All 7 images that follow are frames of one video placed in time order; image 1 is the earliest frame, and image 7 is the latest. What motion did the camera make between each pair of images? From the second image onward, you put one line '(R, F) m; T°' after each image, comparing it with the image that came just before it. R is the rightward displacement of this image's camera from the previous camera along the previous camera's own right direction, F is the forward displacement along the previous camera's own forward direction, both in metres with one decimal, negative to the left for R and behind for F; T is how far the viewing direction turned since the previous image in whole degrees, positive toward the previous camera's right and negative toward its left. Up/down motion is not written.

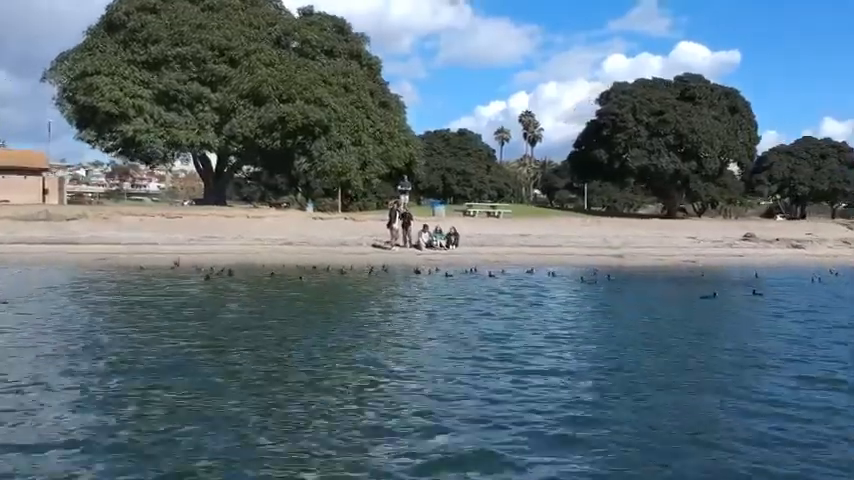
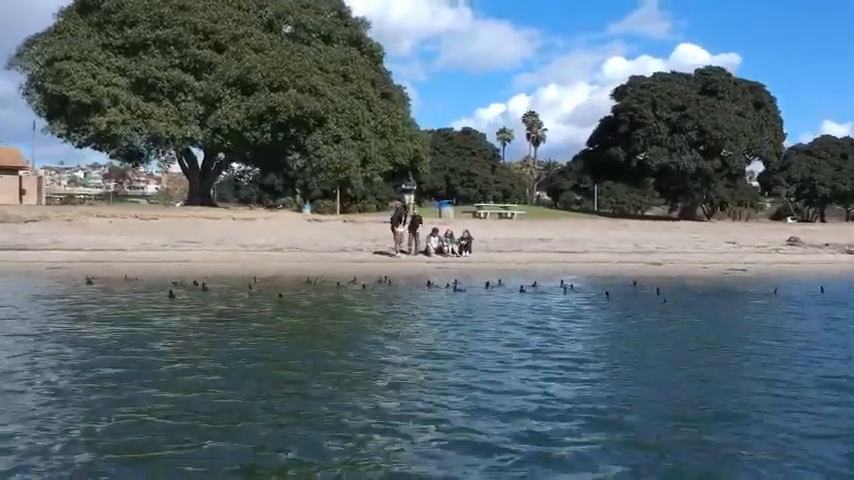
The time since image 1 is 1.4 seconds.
(-0.5, +4.6) m; 0°
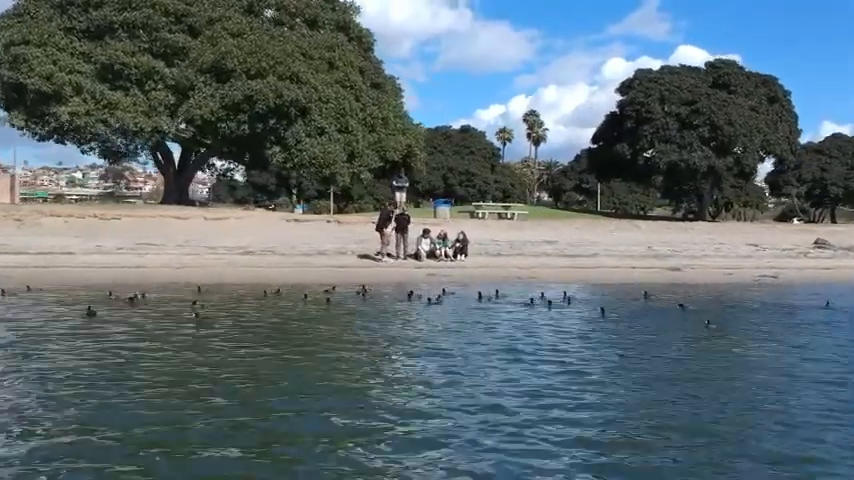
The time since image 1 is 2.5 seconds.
(+0.4, +3.5) m; 0°
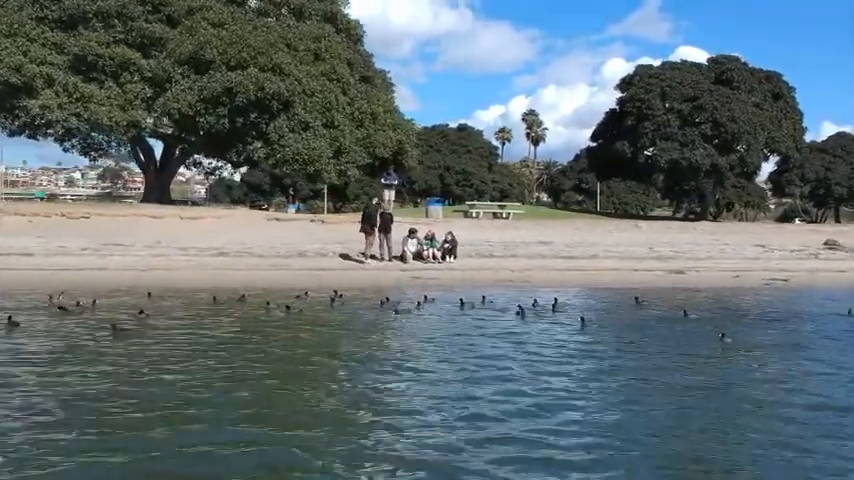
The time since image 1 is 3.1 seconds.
(+0.5, +1.8) m; 0°
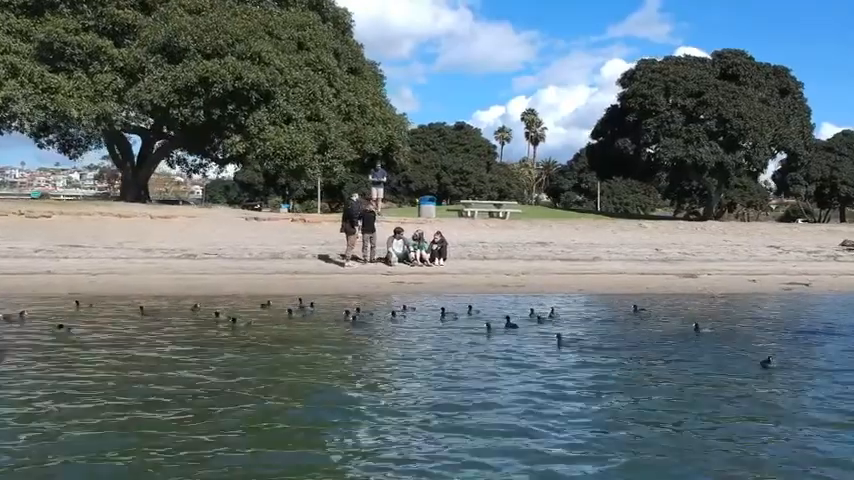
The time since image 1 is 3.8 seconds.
(+0.5, +2.2) m; 0°
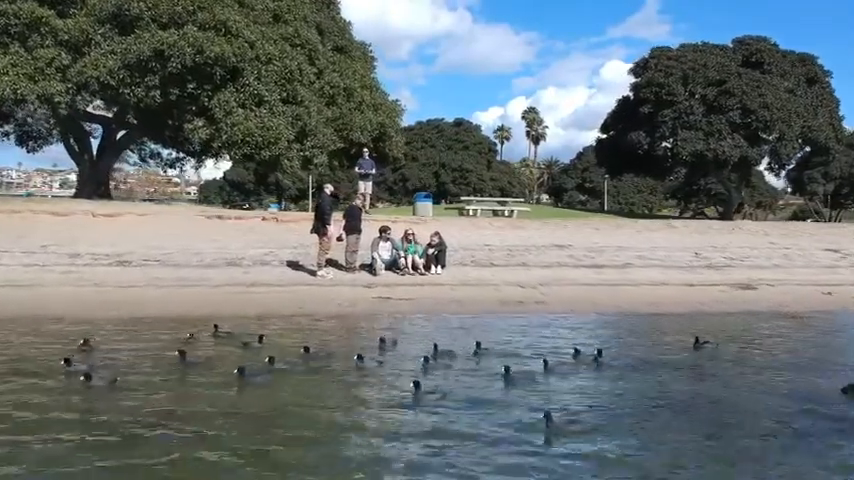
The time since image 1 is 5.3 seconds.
(+0.2, +4.7) m; 0°
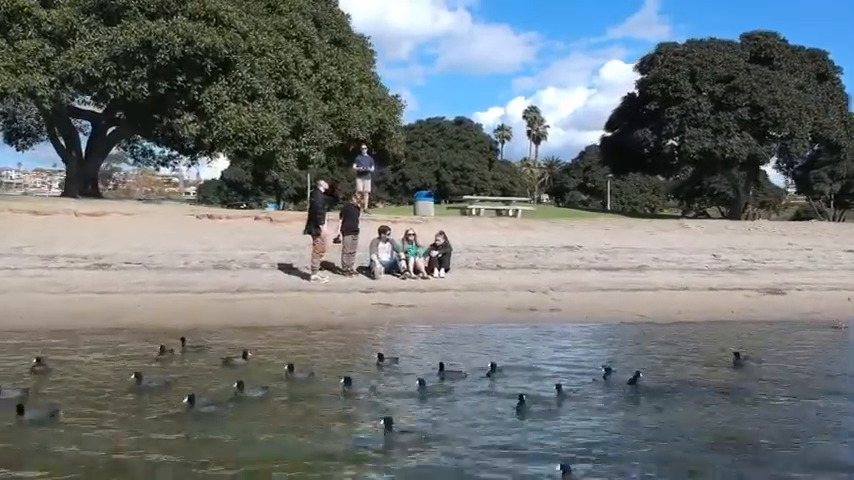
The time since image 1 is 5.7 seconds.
(-0.1, +1.3) m; 0°
